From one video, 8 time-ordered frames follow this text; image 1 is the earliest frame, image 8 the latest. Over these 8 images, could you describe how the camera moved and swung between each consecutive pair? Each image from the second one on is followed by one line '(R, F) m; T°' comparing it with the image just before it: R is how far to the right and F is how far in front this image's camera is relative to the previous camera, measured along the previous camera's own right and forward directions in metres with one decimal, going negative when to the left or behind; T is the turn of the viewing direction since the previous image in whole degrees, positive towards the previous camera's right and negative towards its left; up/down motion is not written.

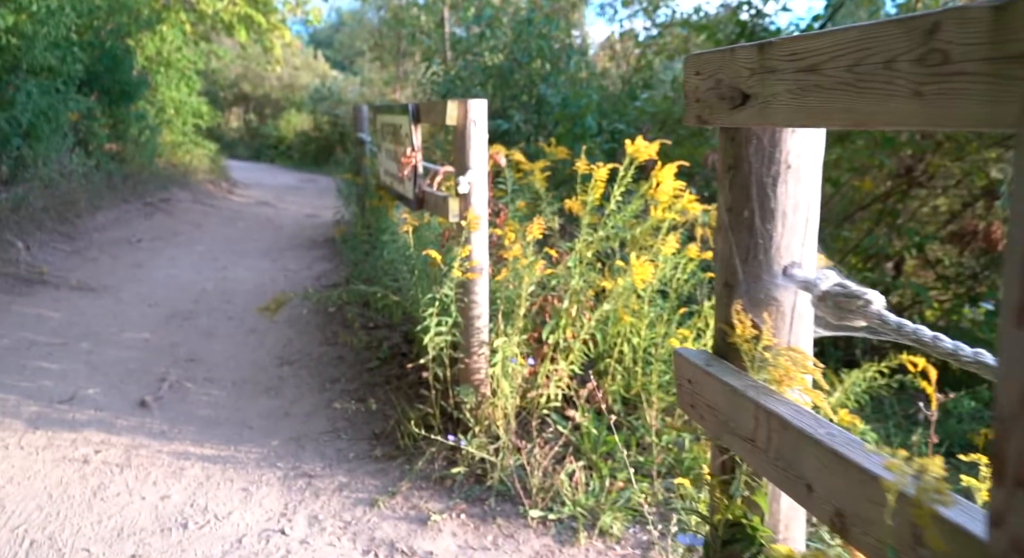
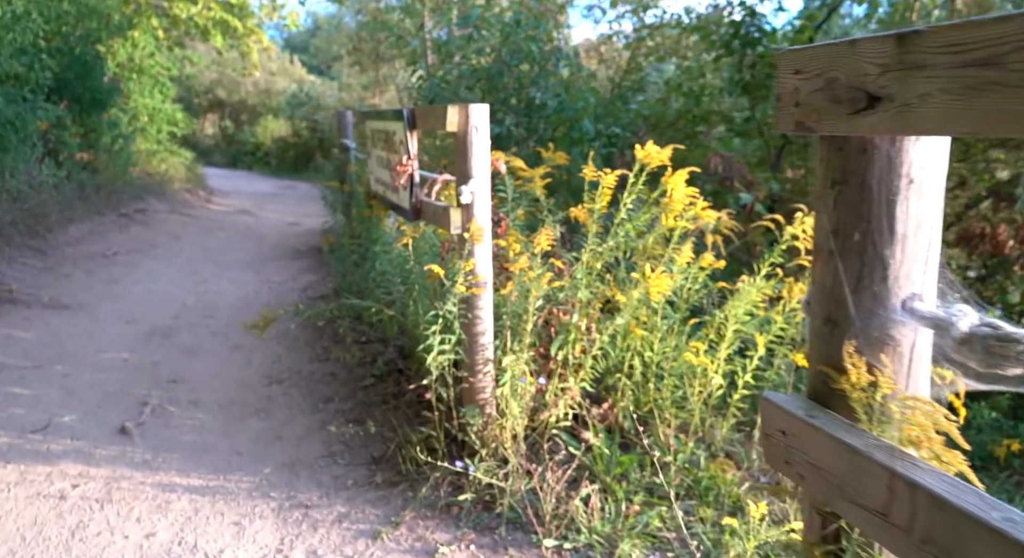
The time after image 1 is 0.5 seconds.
(-0.1, +0.2) m; +1°
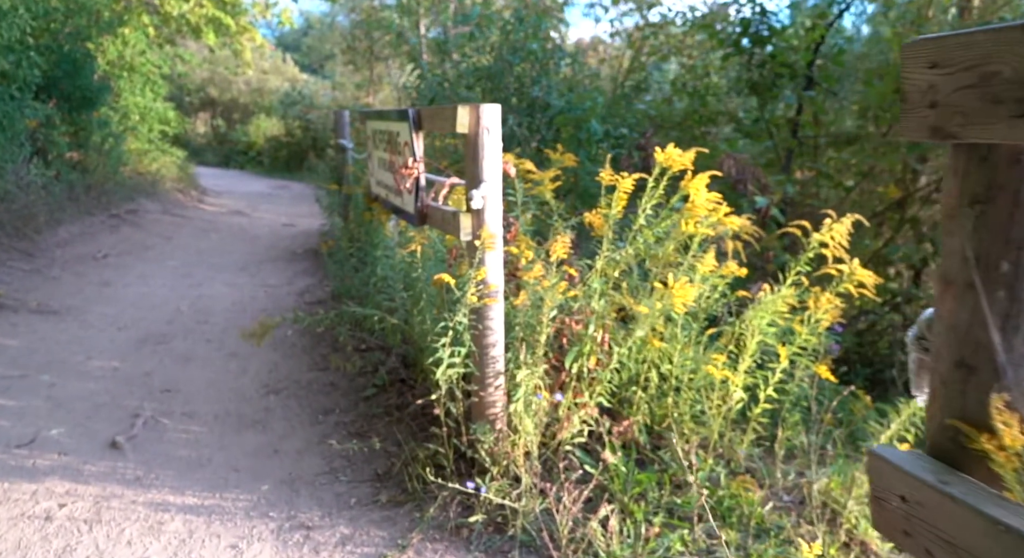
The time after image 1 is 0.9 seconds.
(-0.1, +0.2) m; +1°
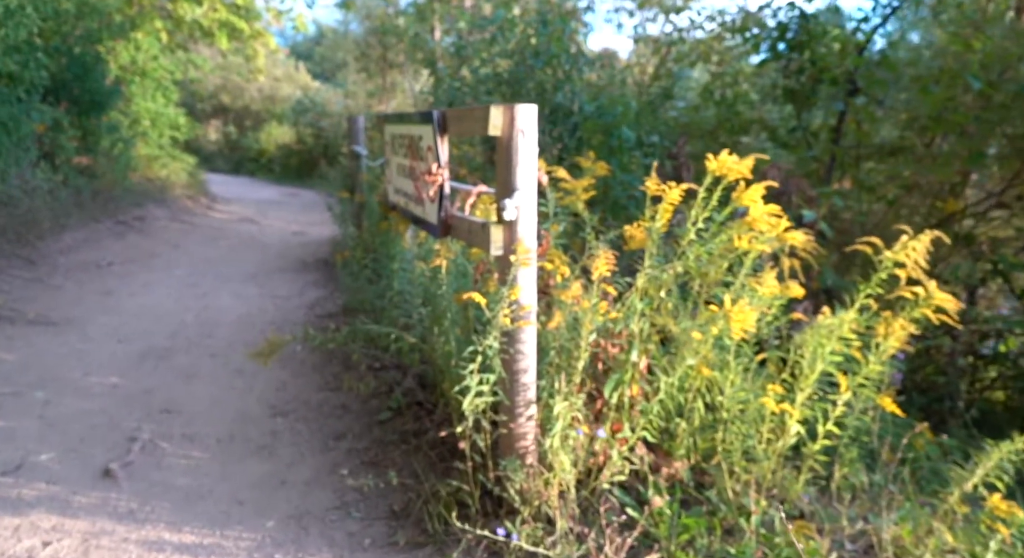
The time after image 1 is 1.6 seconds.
(-0.1, +0.3) m; -1°
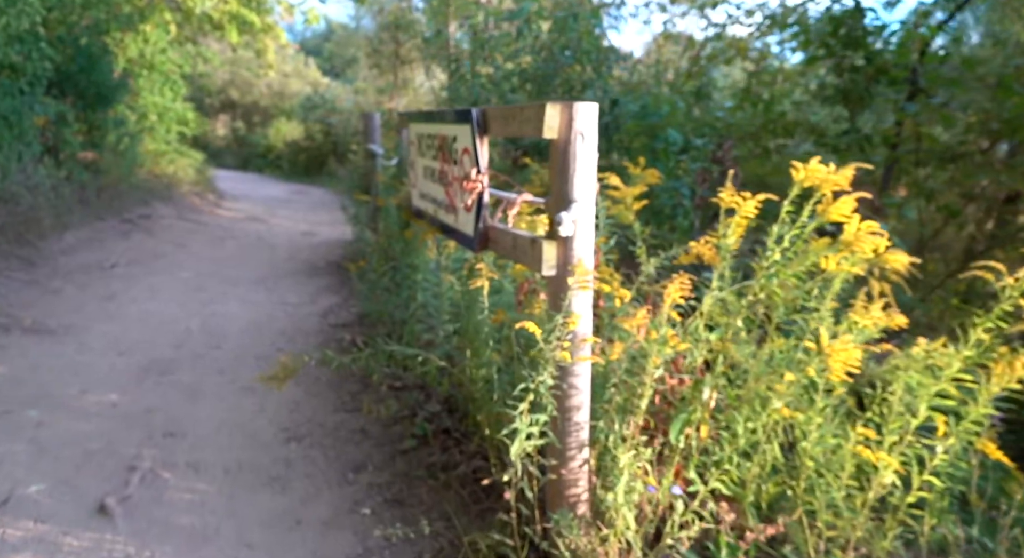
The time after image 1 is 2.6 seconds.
(-0.2, +0.4) m; 0°
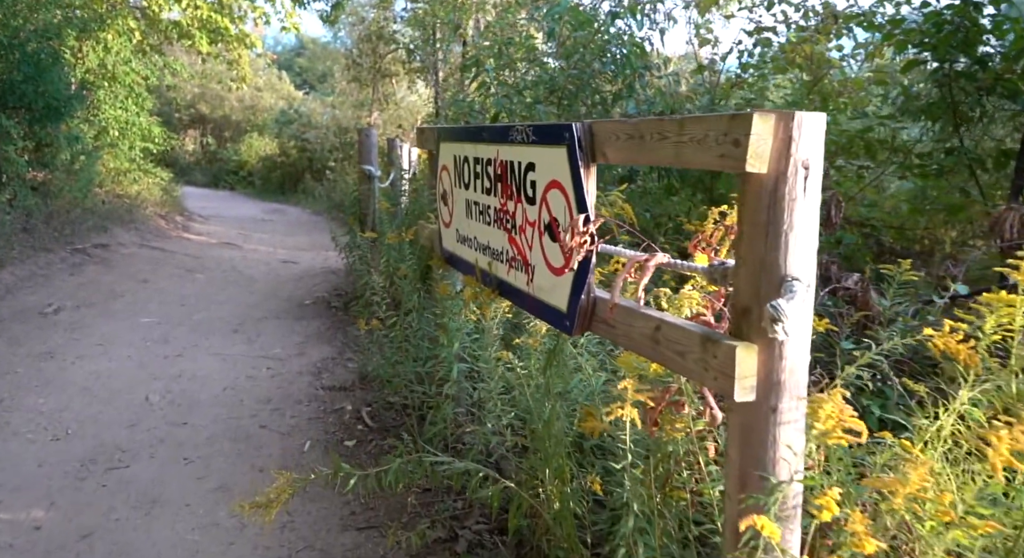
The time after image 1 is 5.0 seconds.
(-0.4, +1.1) m; +2°
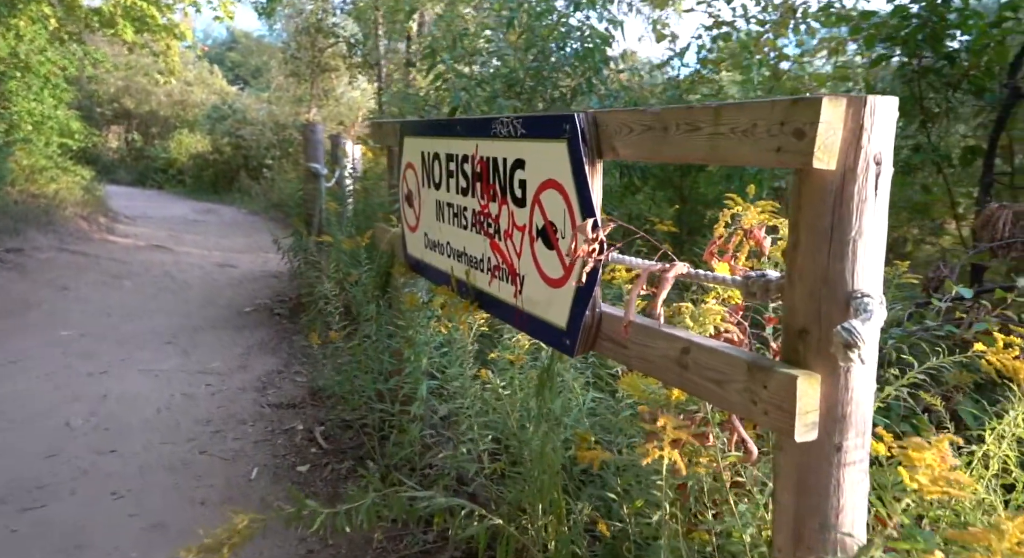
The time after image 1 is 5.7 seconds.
(-0.1, +0.3) m; +4°
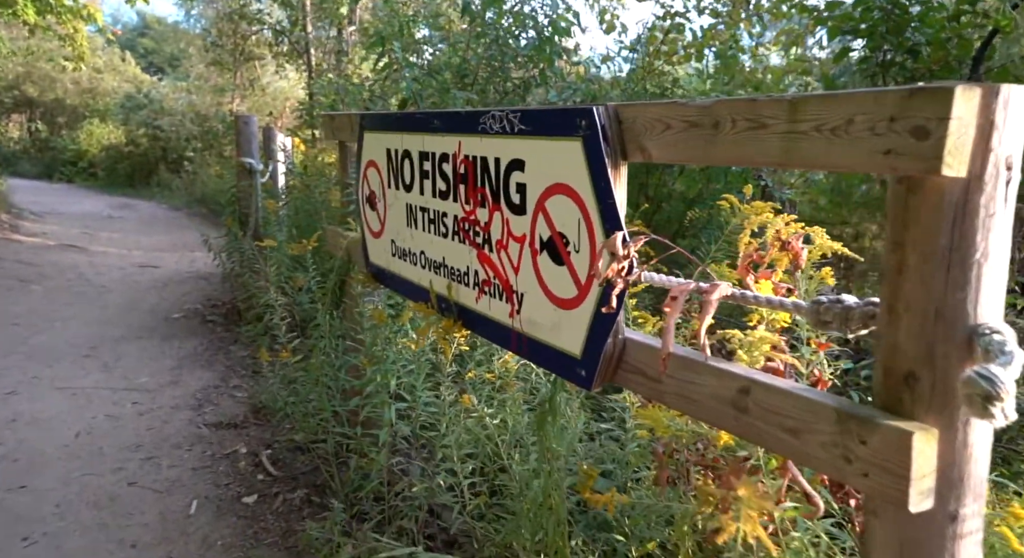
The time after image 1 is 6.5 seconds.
(-0.2, +0.3) m; +5°
